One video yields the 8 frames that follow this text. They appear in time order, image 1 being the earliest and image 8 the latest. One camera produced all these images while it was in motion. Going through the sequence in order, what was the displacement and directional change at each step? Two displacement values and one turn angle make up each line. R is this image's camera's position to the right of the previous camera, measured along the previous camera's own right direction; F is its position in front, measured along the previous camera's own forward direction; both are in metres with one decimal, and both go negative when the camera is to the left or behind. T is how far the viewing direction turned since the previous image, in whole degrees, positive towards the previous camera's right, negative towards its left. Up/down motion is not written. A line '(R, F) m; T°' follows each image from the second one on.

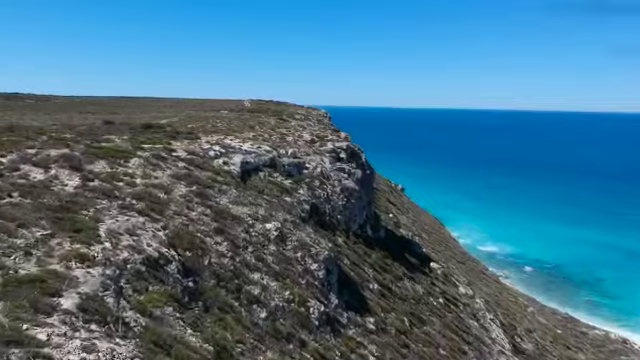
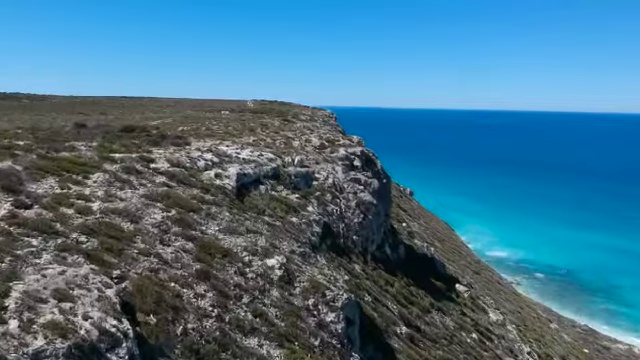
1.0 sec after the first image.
(-0.5, +6.0) m; 0°
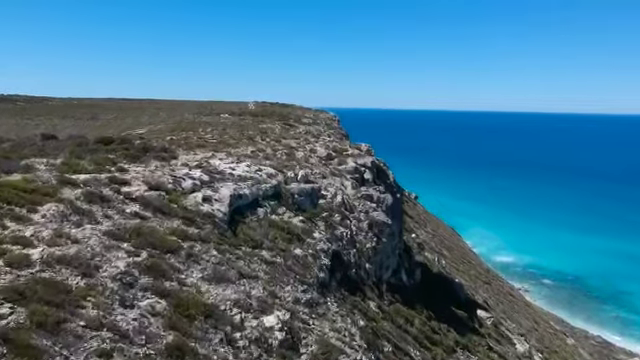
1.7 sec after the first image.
(-0.3, +4.4) m; 0°
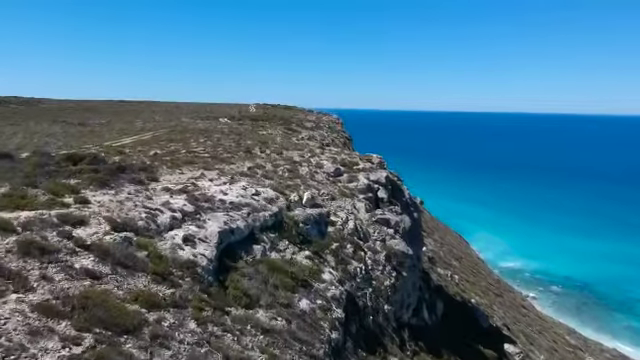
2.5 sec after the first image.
(-0.3, +4.5) m; 0°
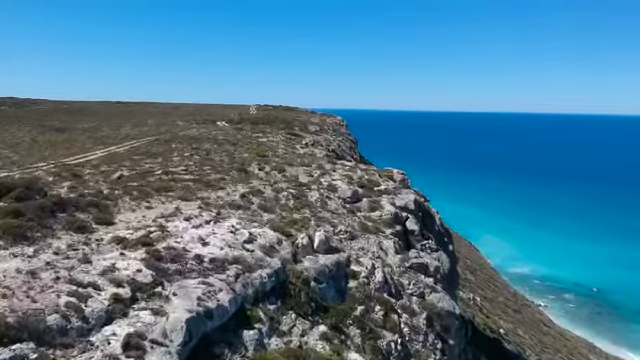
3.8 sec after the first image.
(-0.6, +6.6) m; 0°
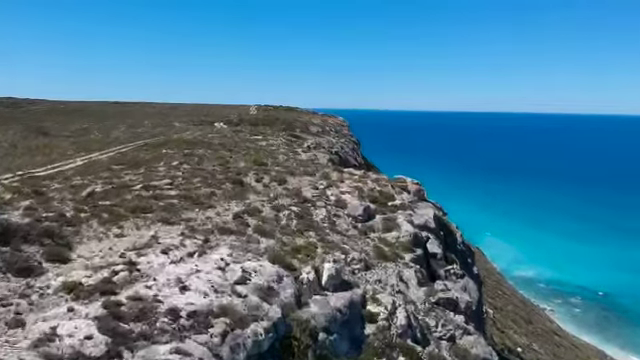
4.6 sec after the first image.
(-0.3, +3.4) m; 0°
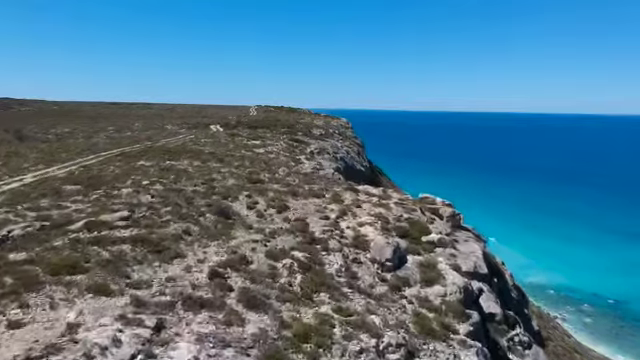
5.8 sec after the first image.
(-0.4, +5.8) m; 0°
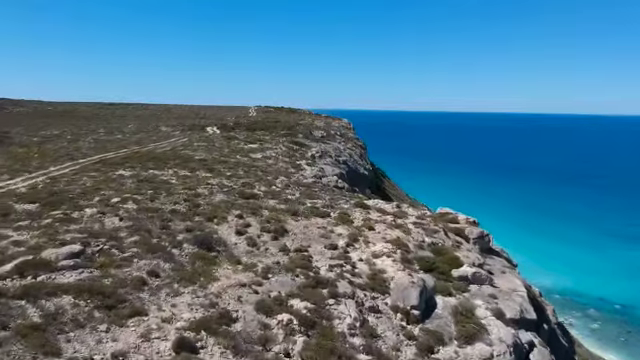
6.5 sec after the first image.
(-0.1, +3.5) m; 0°
